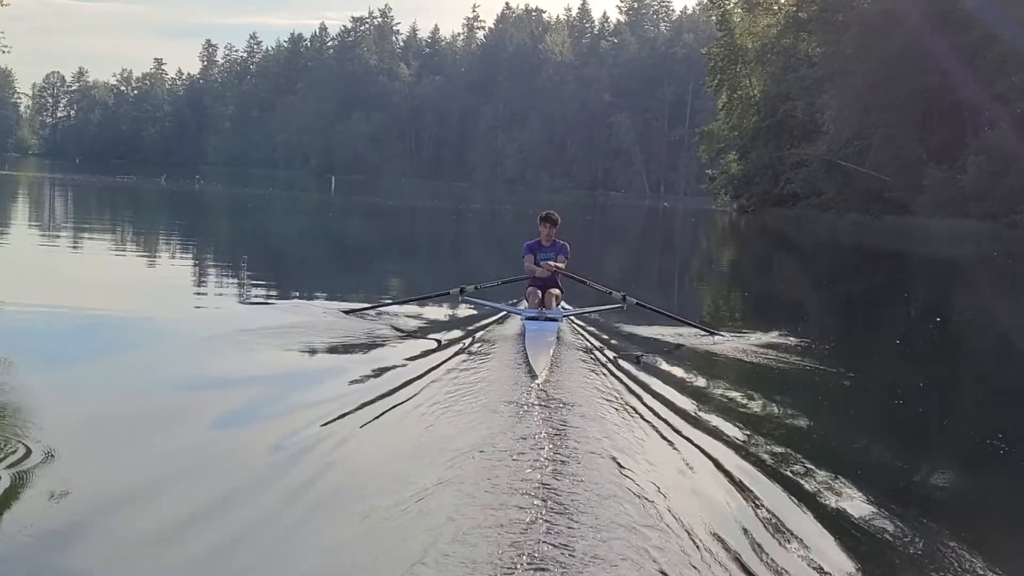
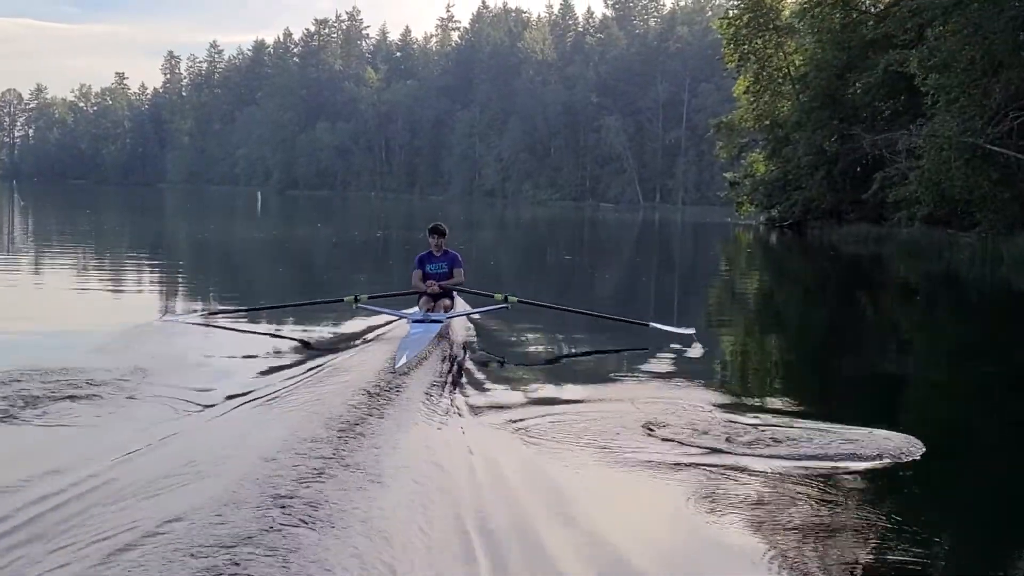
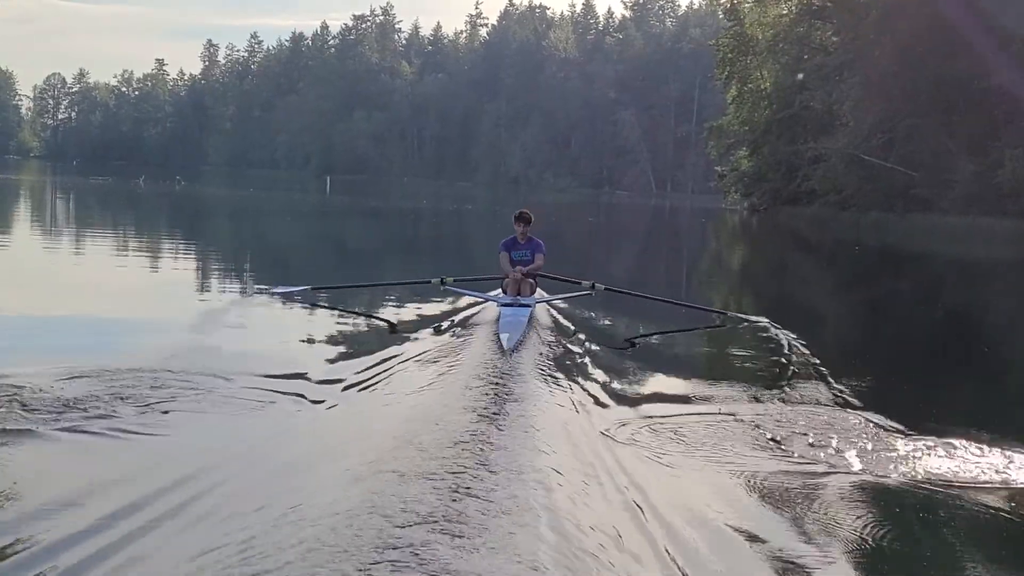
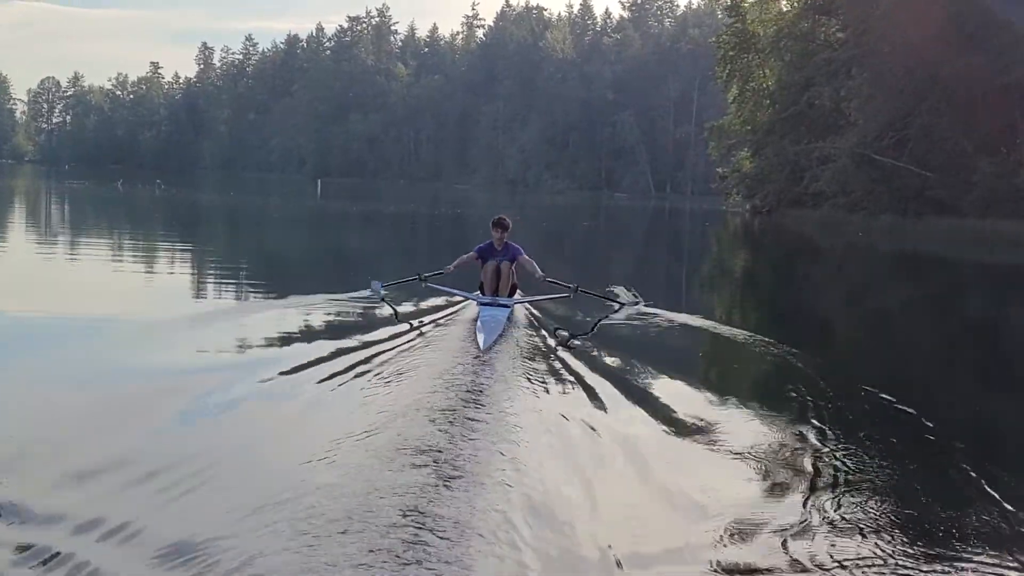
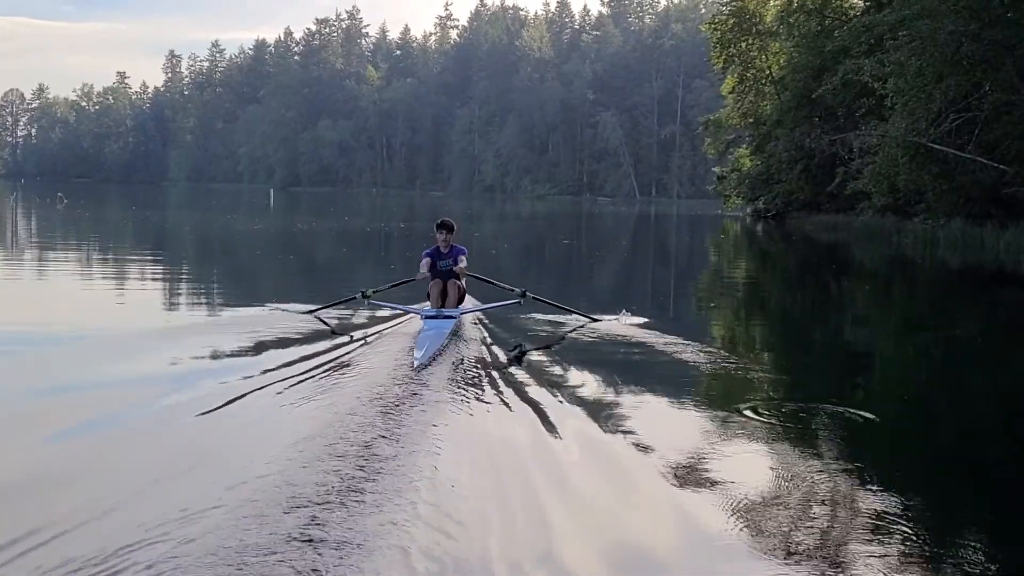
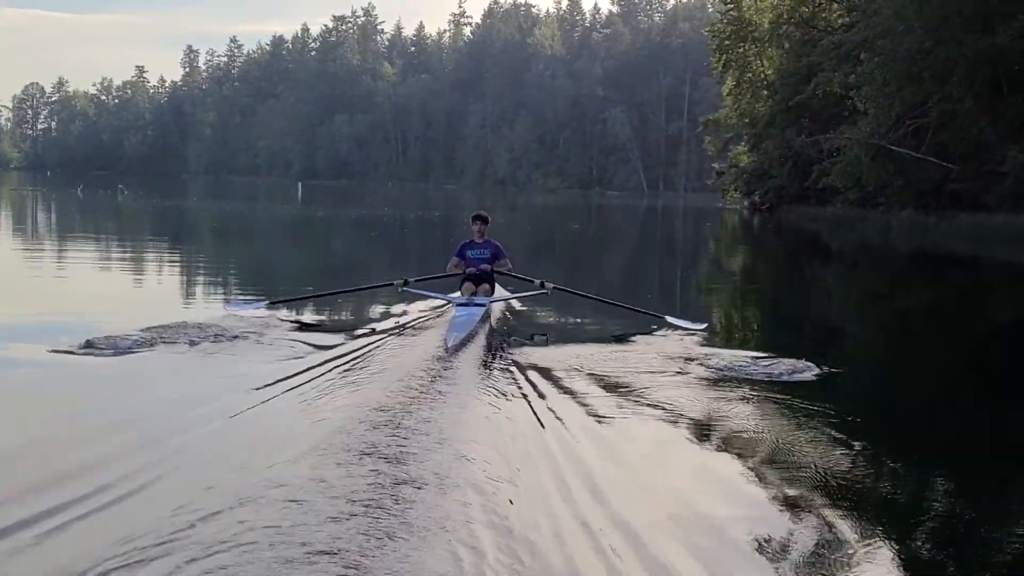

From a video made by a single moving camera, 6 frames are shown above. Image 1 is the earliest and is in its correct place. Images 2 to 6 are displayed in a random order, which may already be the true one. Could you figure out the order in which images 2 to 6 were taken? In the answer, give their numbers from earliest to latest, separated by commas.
3, 4, 6, 5, 2
